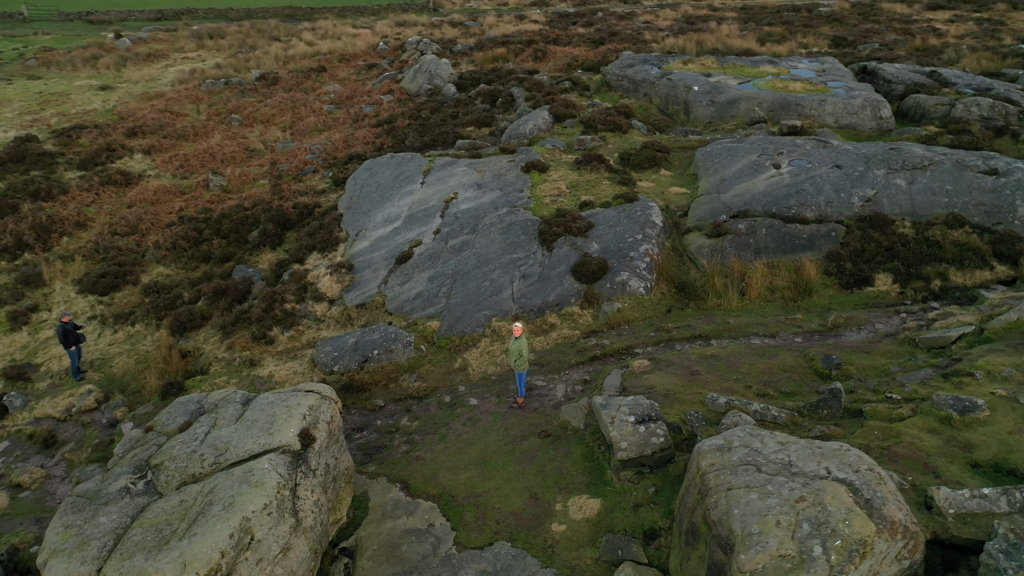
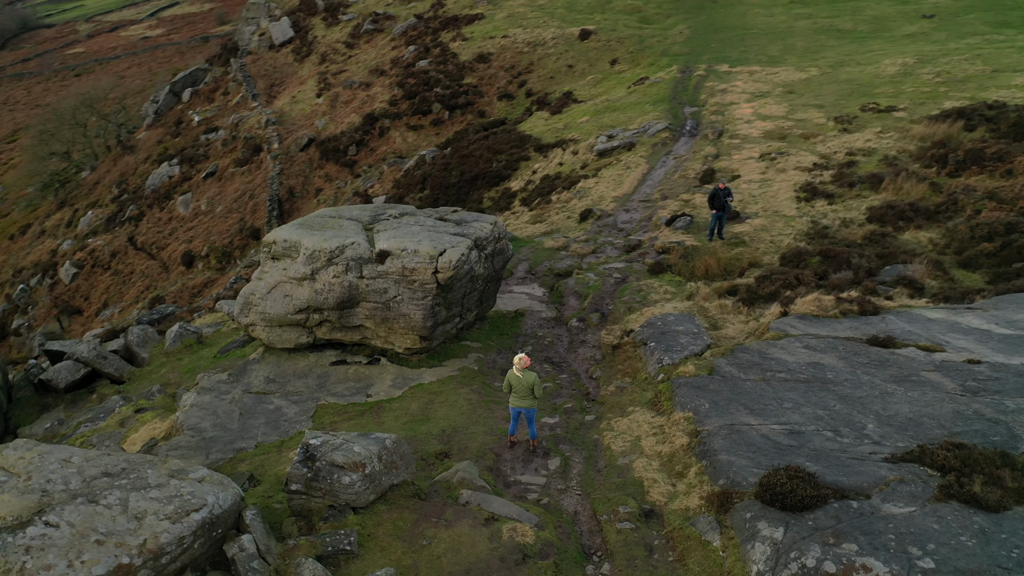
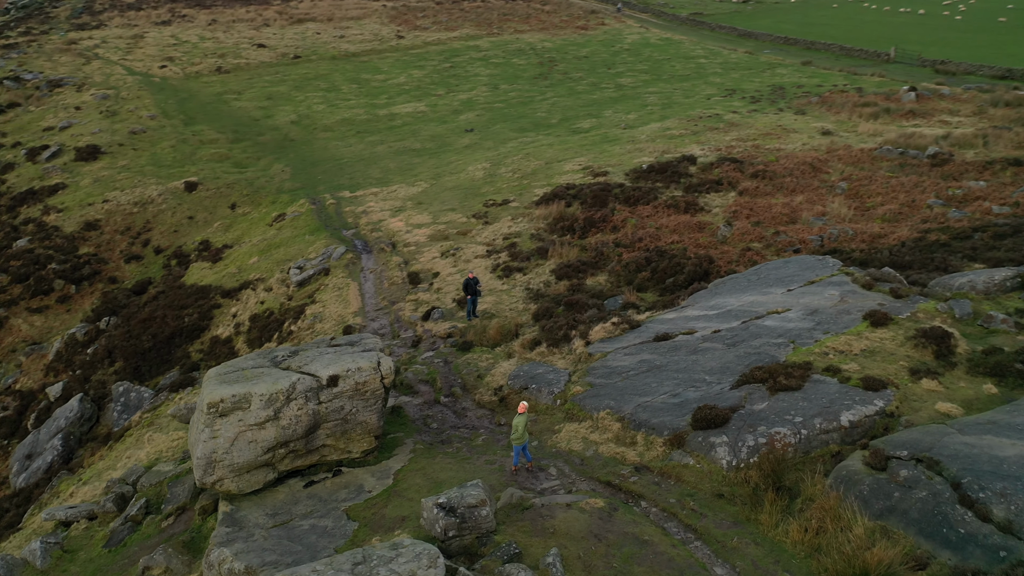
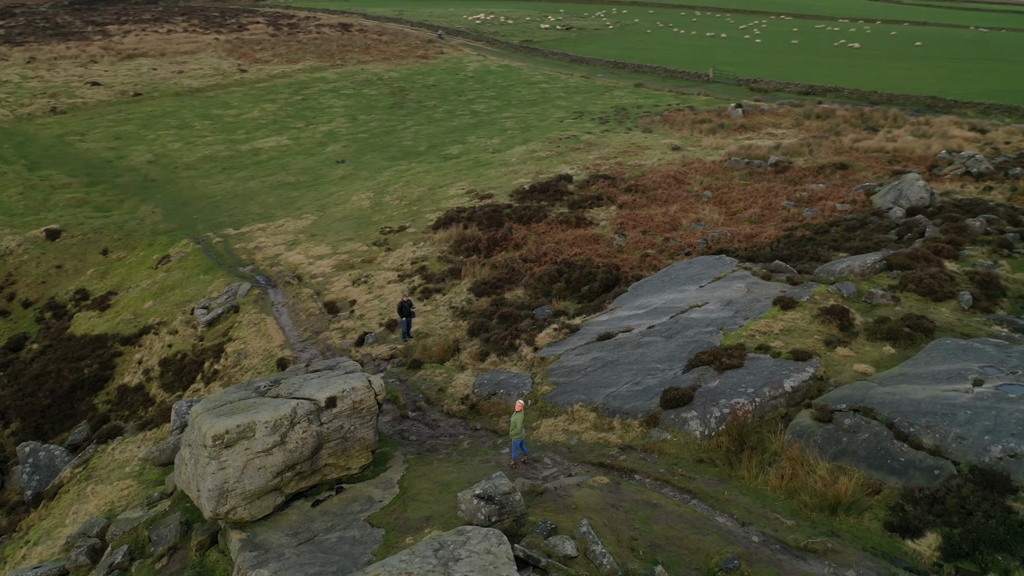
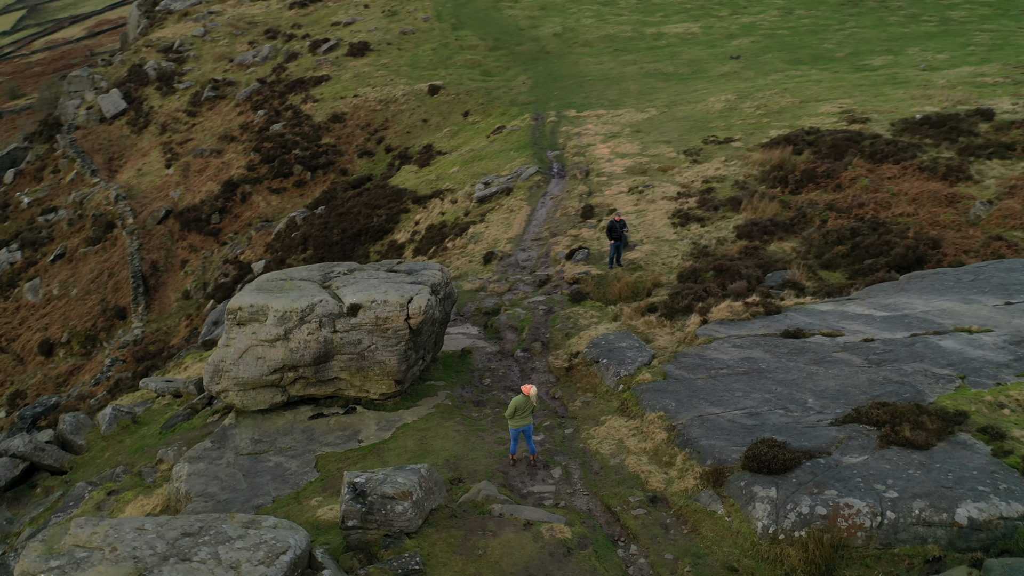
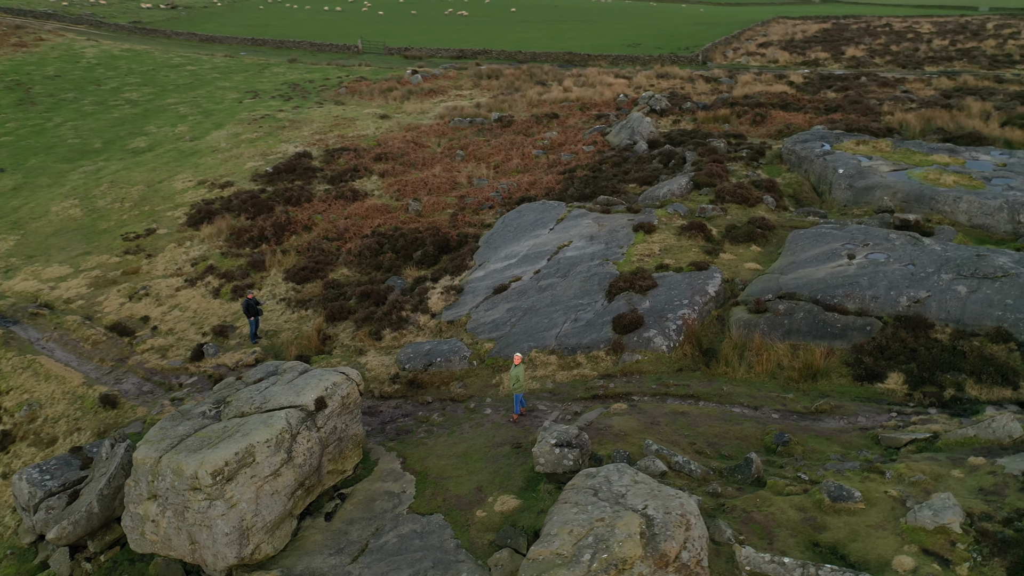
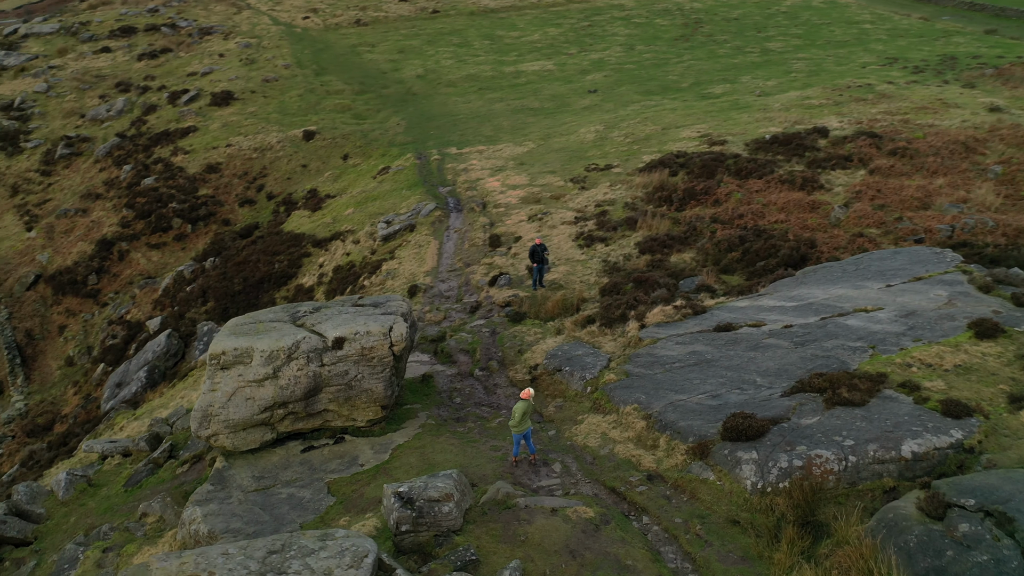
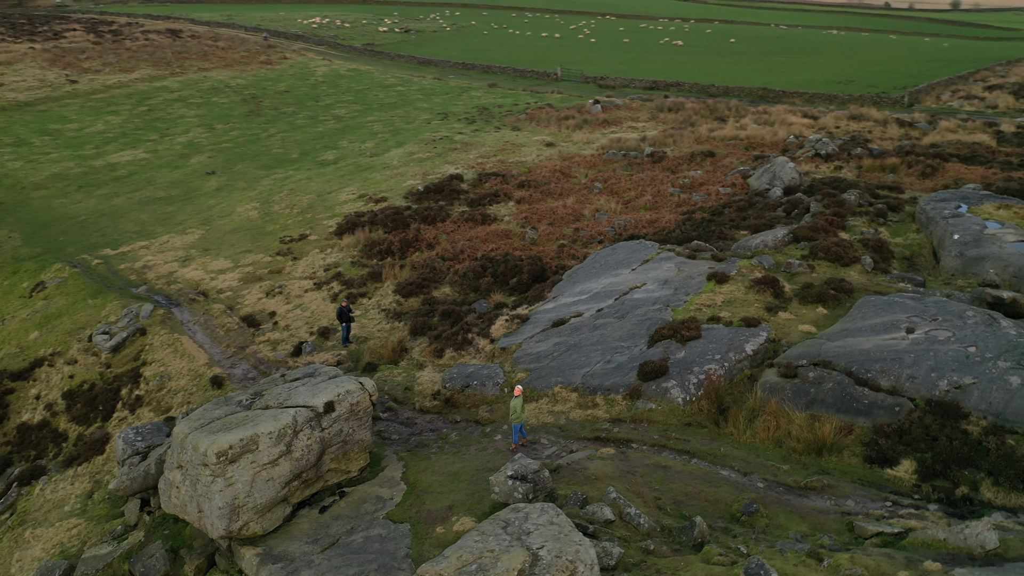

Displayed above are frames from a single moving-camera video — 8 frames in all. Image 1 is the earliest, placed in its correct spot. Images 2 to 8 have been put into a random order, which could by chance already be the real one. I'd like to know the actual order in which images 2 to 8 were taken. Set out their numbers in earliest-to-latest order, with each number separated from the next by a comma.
6, 8, 4, 3, 7, 5, 2
